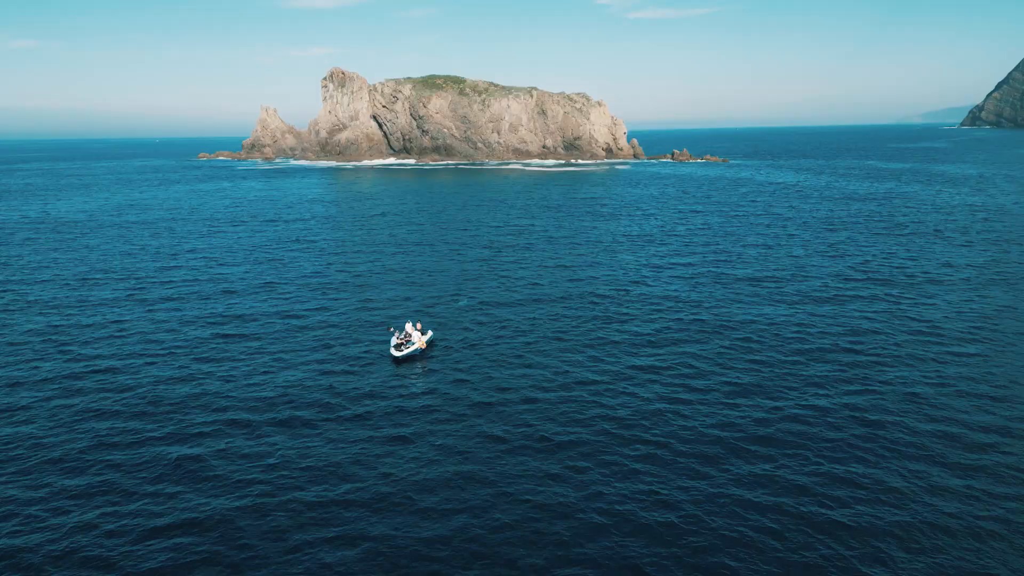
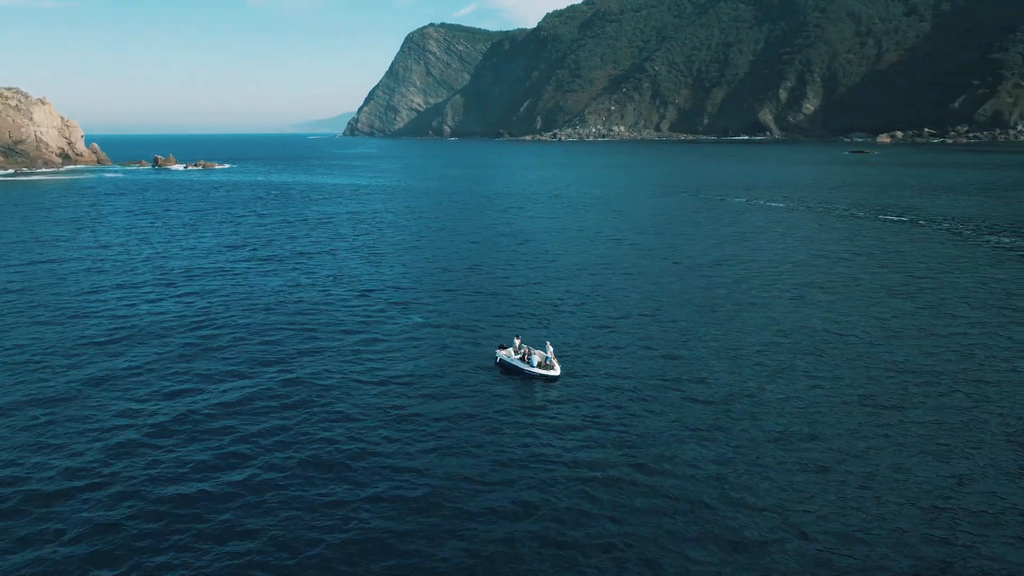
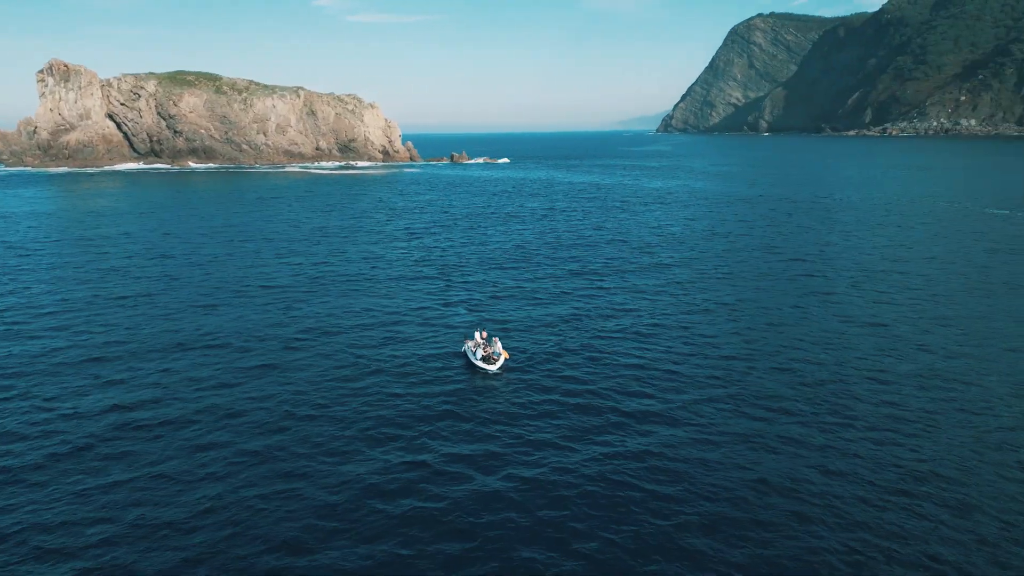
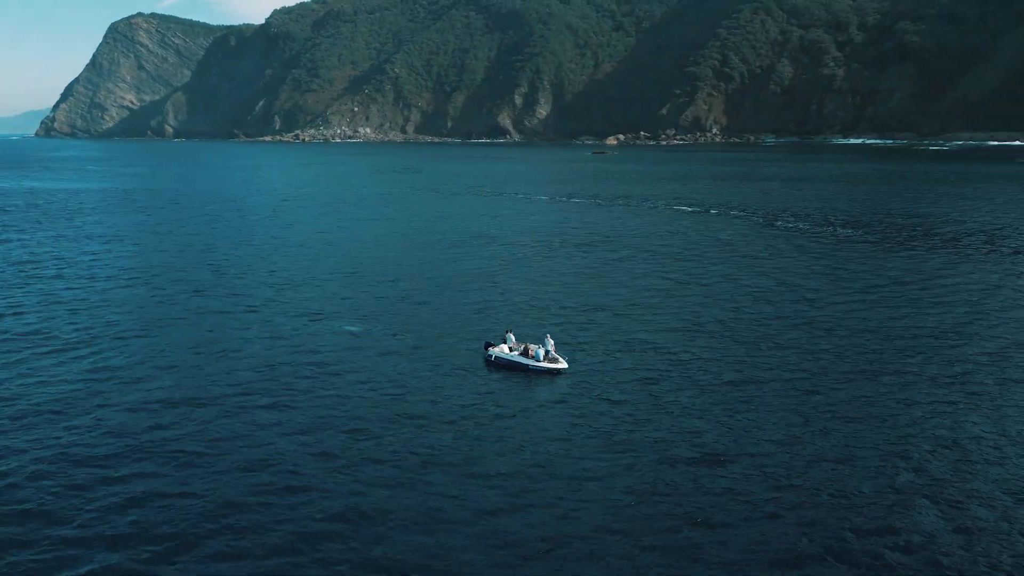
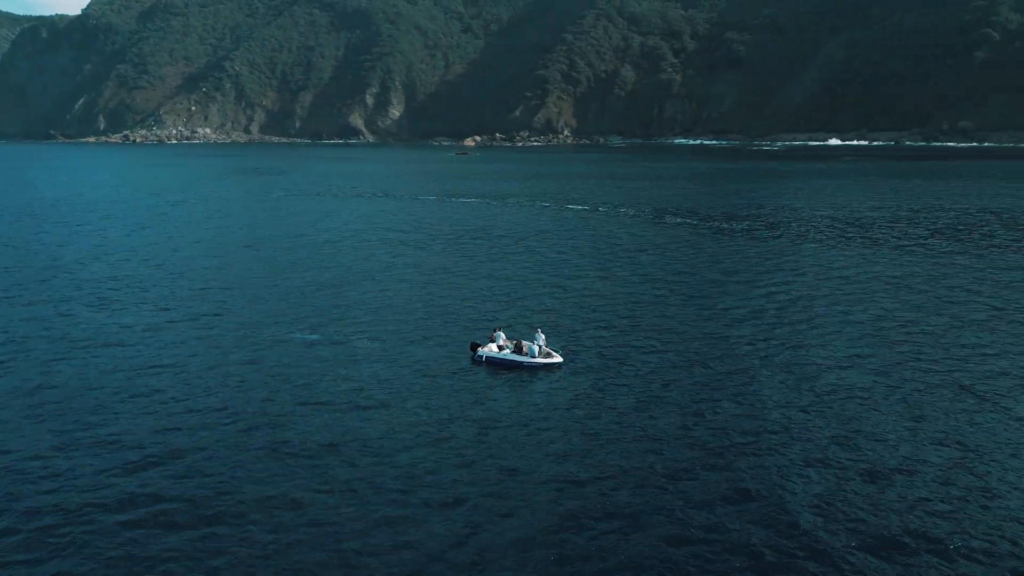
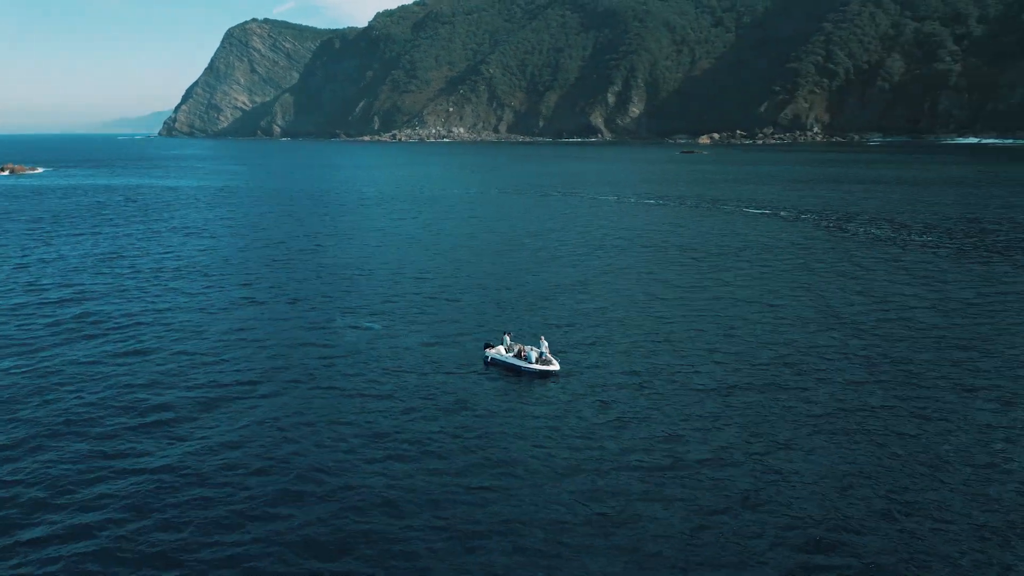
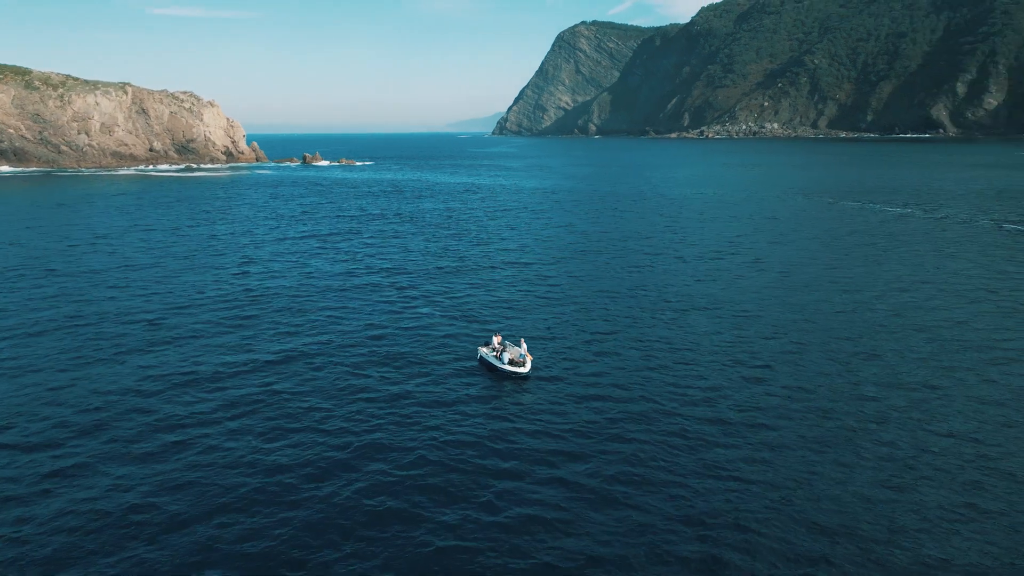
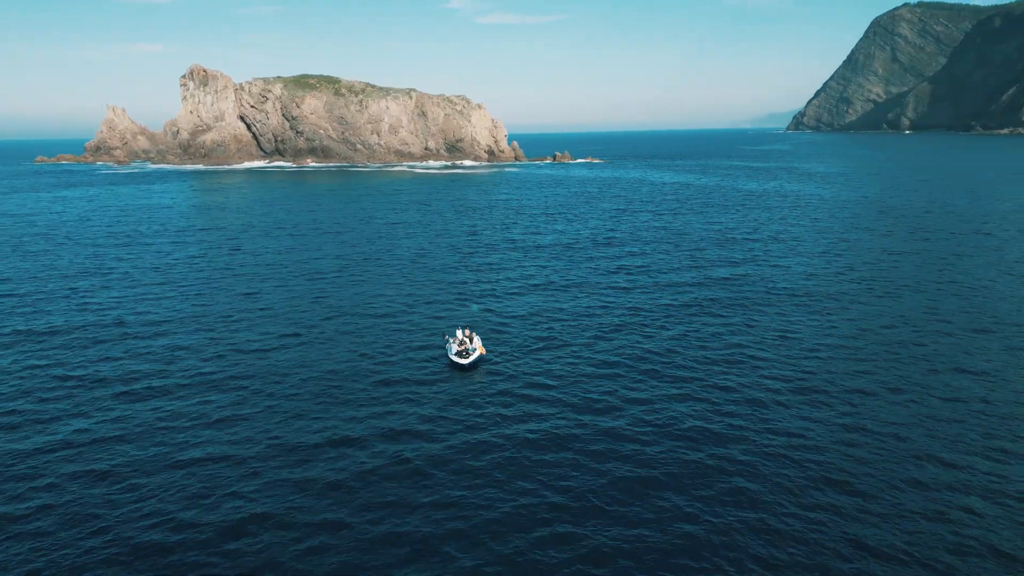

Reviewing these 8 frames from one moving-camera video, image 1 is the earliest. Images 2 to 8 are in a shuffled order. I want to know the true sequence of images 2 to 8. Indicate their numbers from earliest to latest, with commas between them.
8, 3, 7, 2, 6, 4, 5
